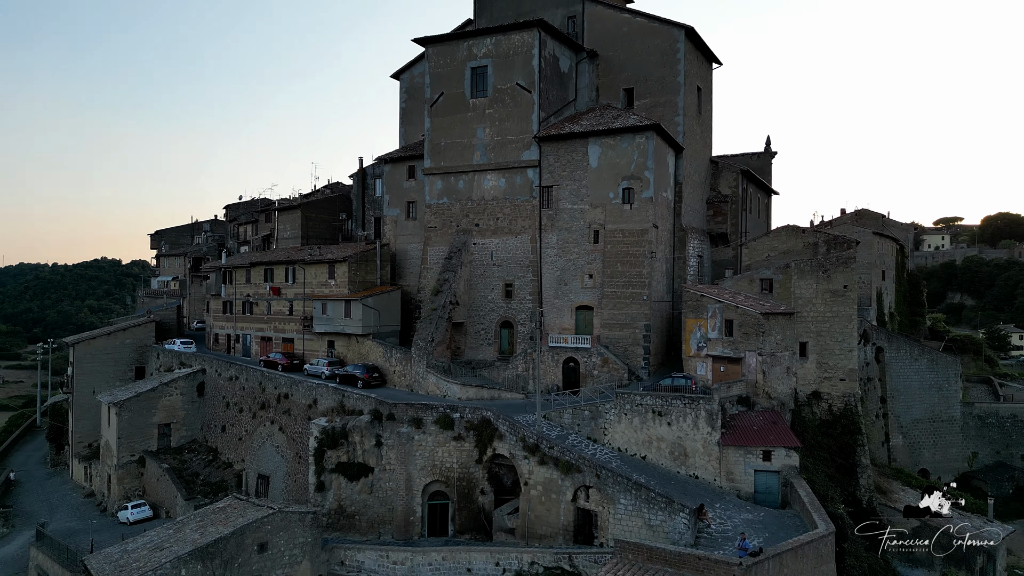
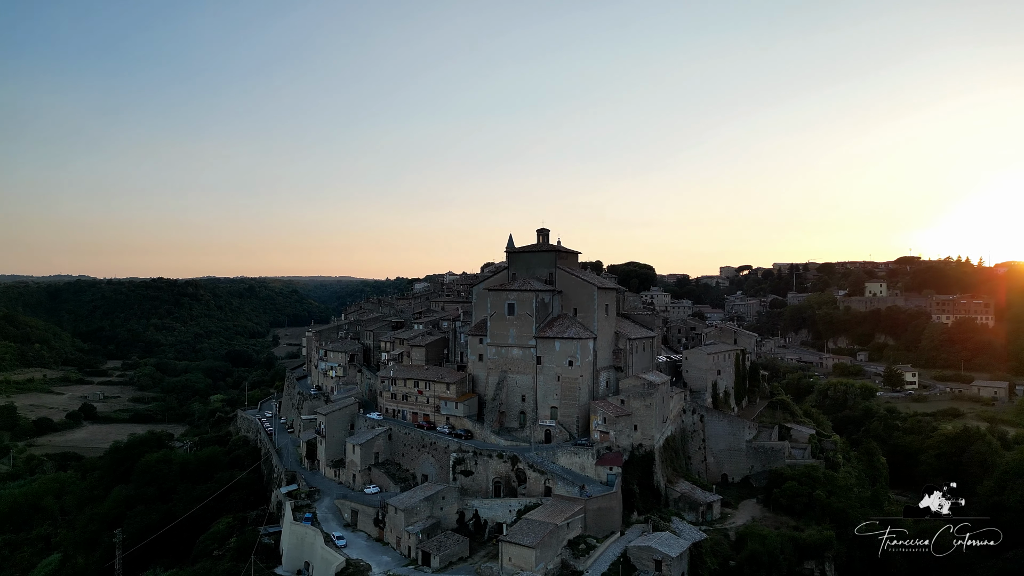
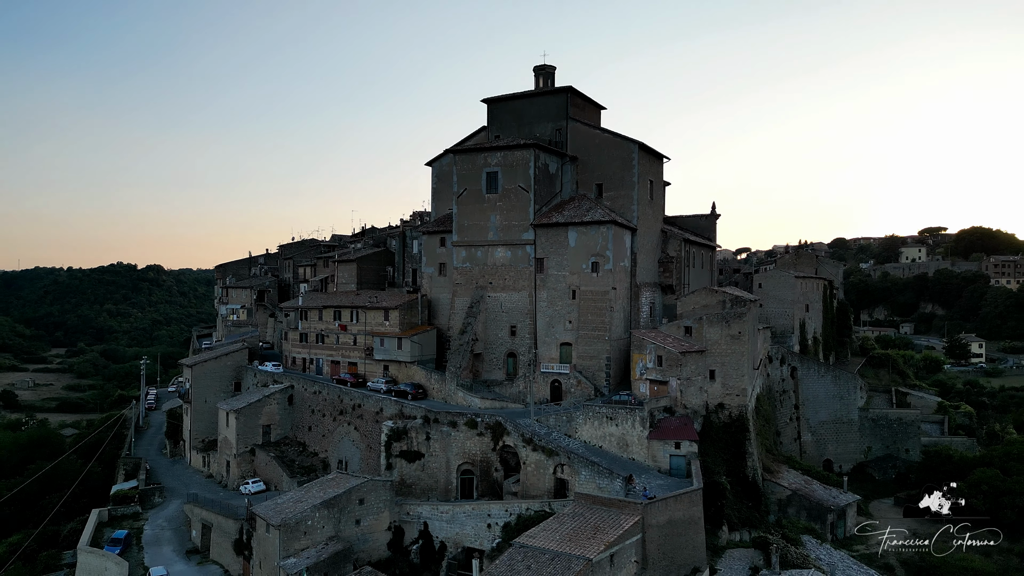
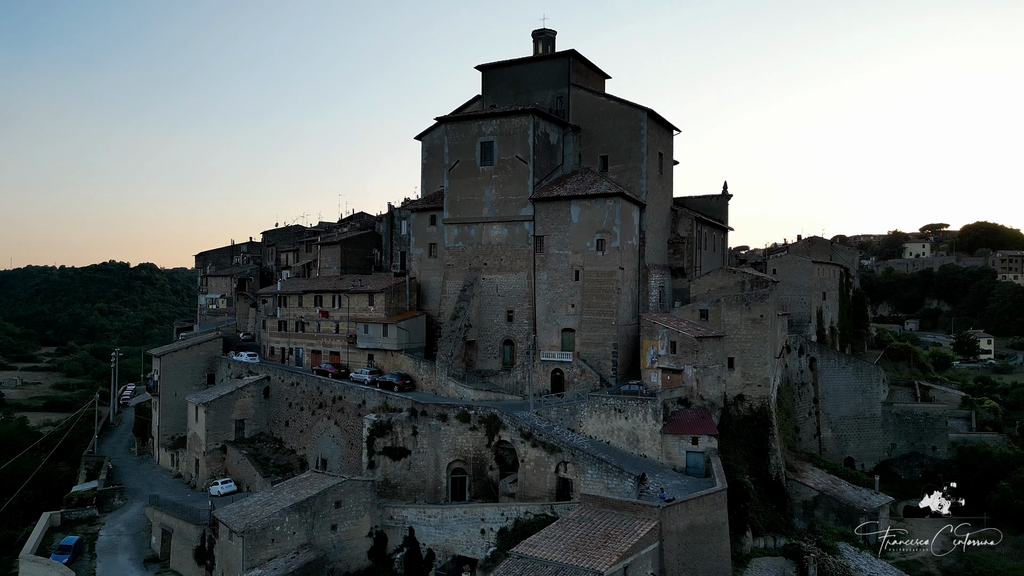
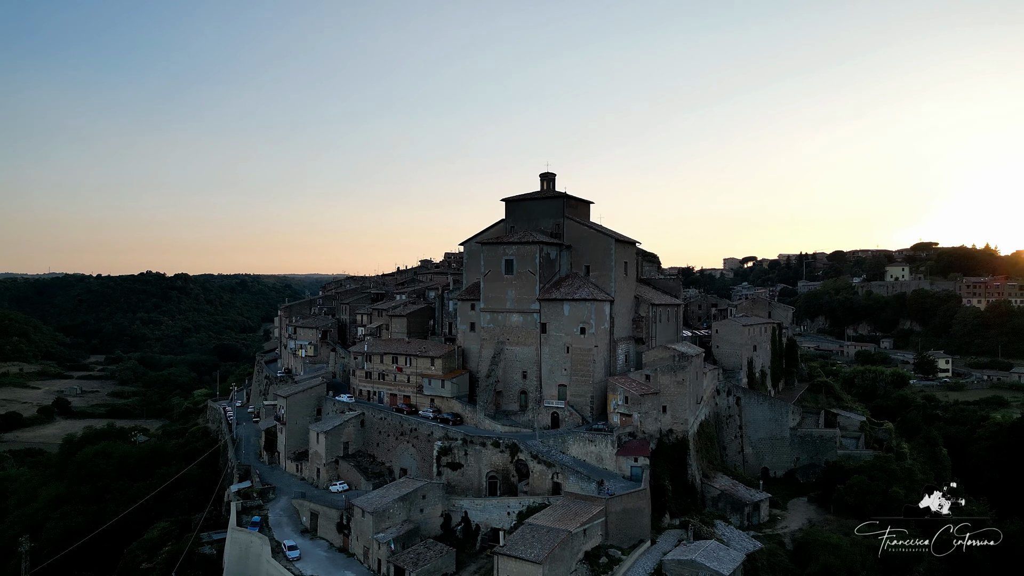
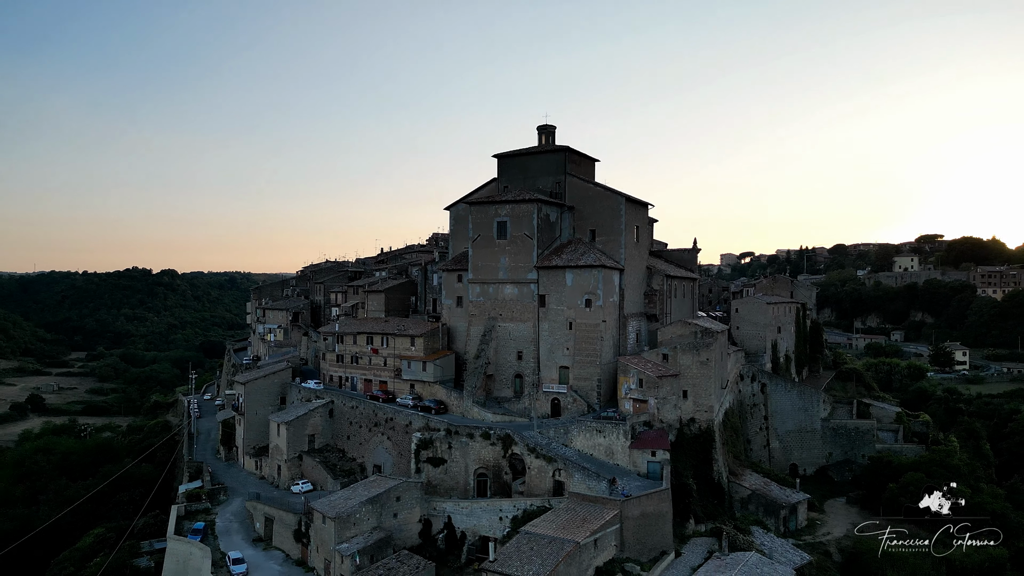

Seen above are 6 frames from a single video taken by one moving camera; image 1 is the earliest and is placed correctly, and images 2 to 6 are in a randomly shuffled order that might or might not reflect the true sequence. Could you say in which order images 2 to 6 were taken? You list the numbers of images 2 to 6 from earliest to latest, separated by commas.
4, 3, 6, 5, 2
